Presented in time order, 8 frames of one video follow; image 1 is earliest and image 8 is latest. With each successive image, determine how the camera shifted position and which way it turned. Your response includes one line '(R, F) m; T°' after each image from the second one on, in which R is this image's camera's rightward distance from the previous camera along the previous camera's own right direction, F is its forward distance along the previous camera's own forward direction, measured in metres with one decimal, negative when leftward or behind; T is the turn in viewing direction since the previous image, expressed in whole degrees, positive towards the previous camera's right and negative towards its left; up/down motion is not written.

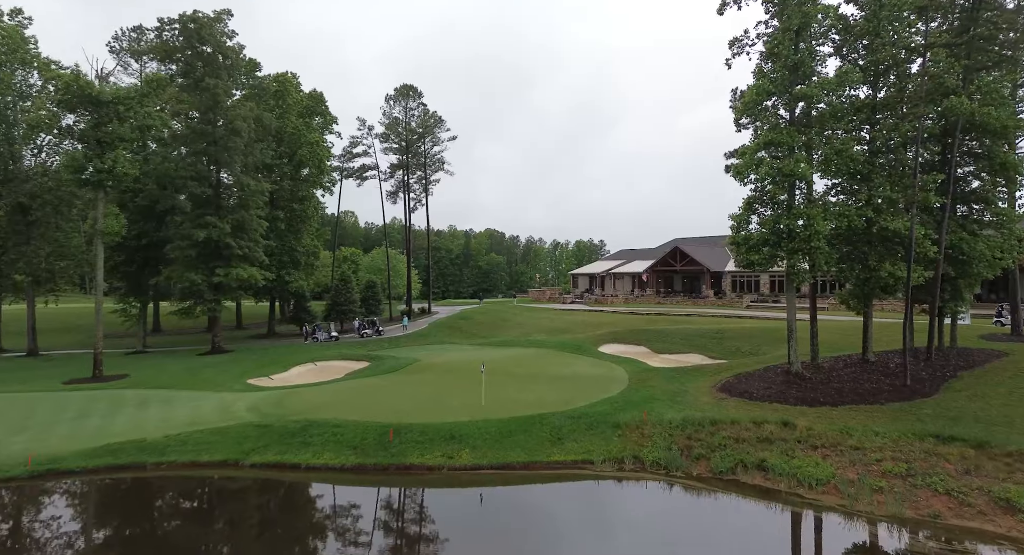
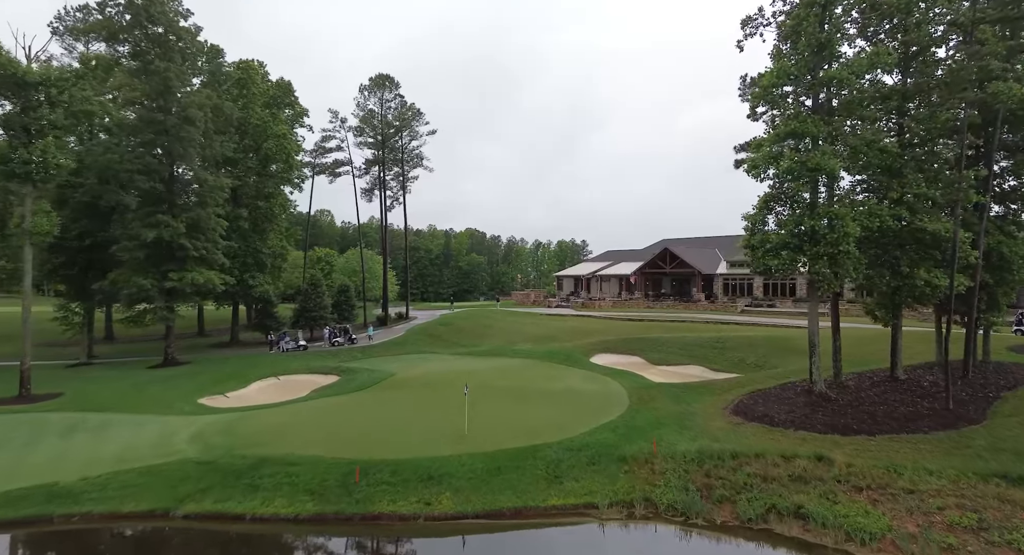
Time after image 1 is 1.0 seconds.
(-0.2, +2.5) m; +2°
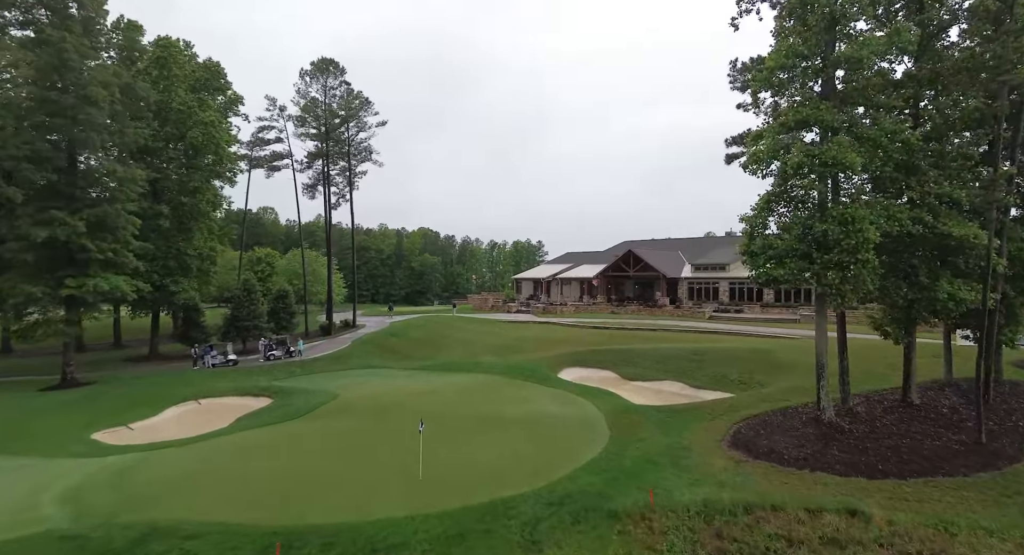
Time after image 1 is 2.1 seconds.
(-0.3, +2.9) m; +5°
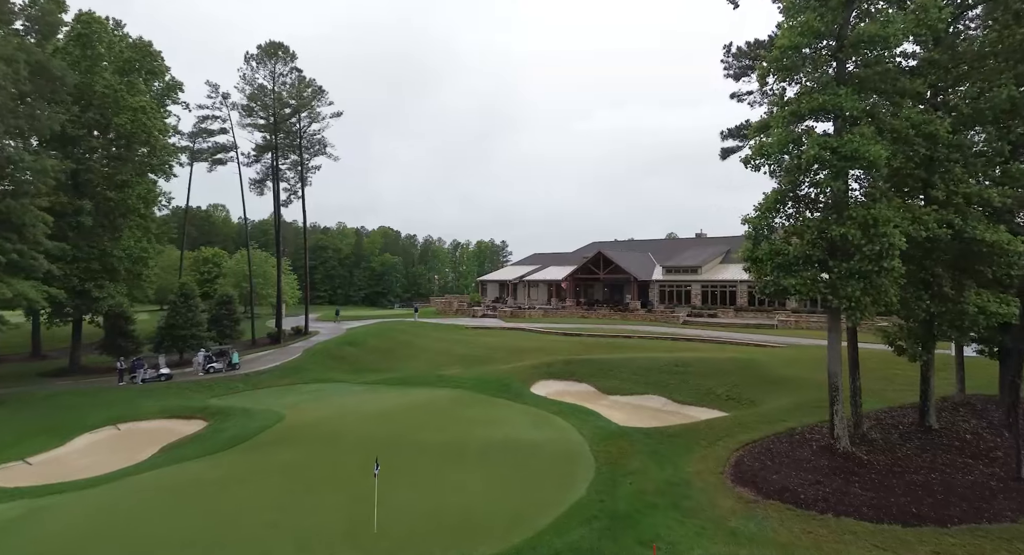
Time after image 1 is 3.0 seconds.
(-0.2, +2.3) m; +4°
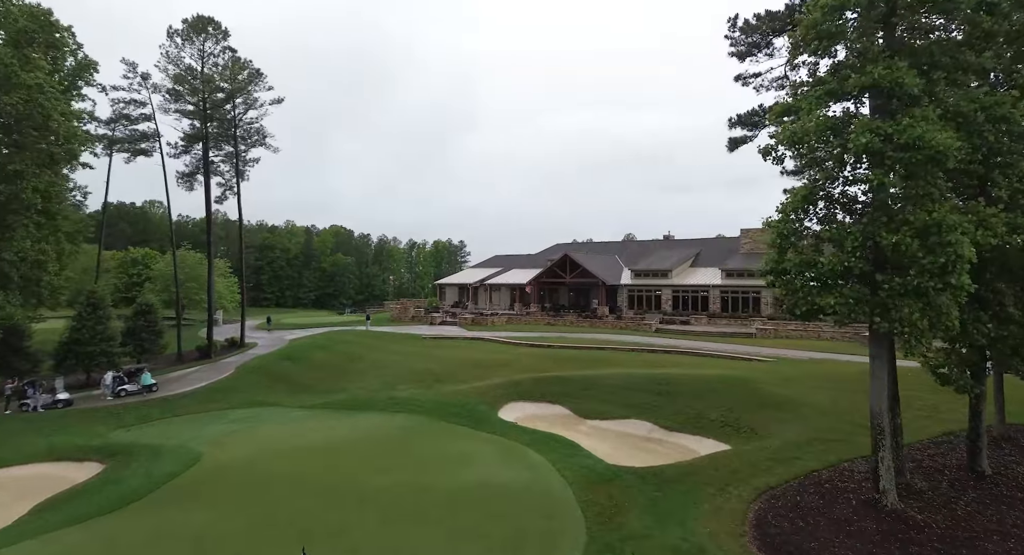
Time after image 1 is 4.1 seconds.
(-0.3, +3.0) m; +4°
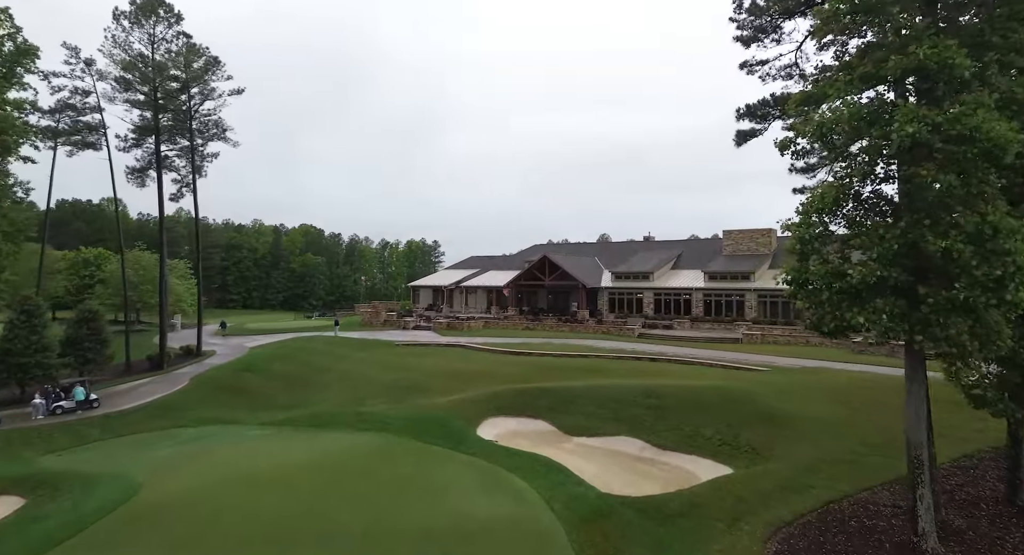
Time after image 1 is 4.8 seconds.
(-0.2, +1.7) m; +3°
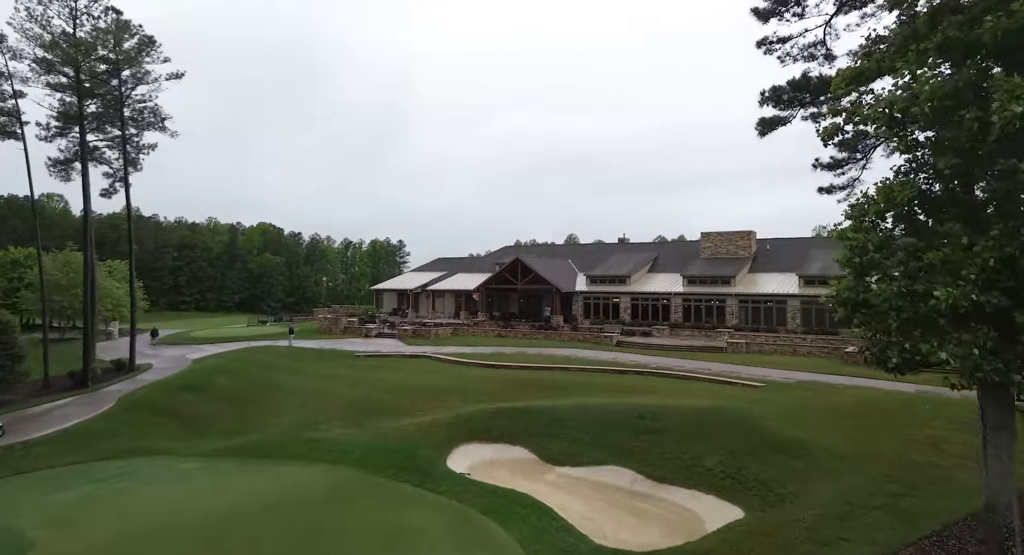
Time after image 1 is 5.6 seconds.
(-0.2, +2.3) m; +3°
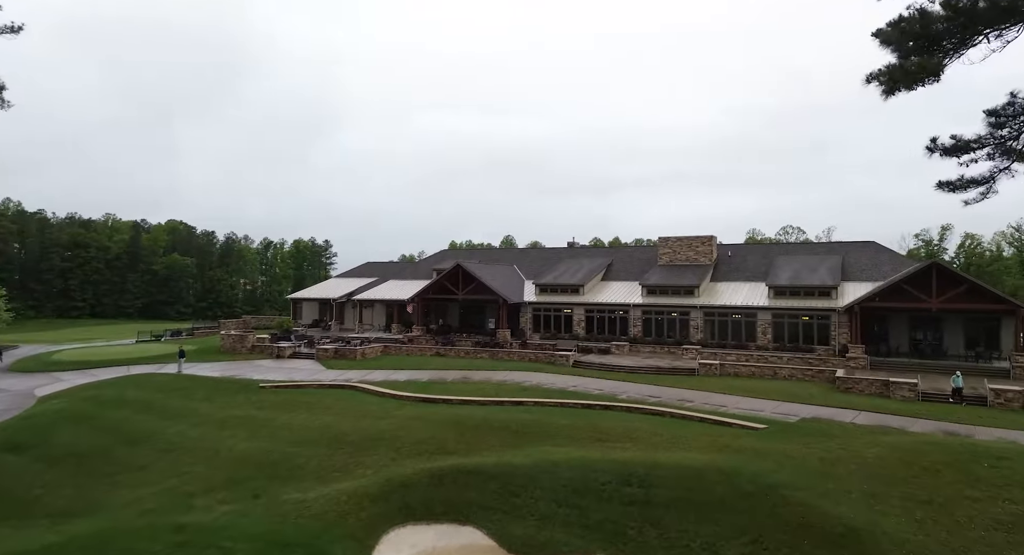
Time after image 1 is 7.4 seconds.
(-0.3, +4.6) m; +7°
